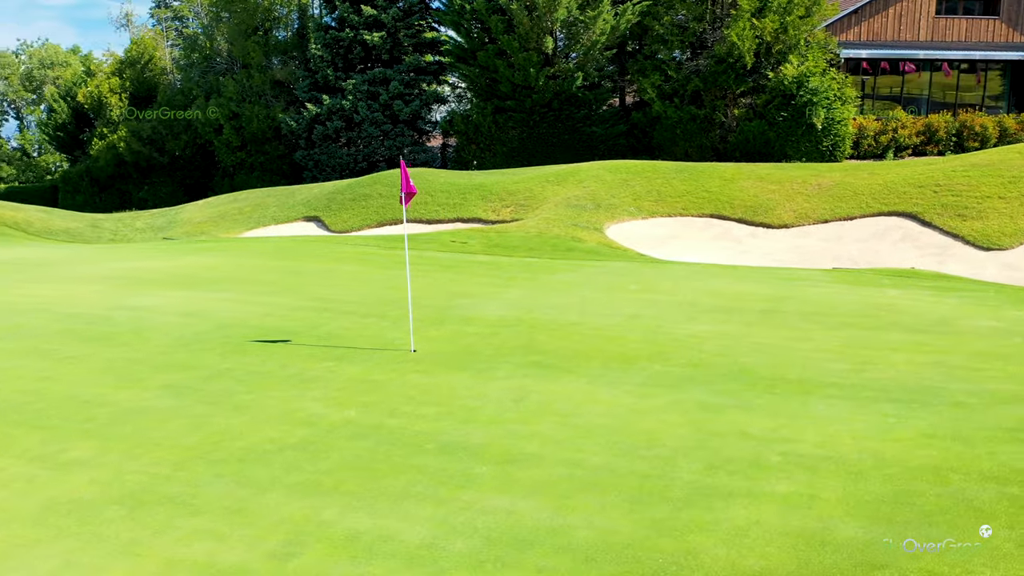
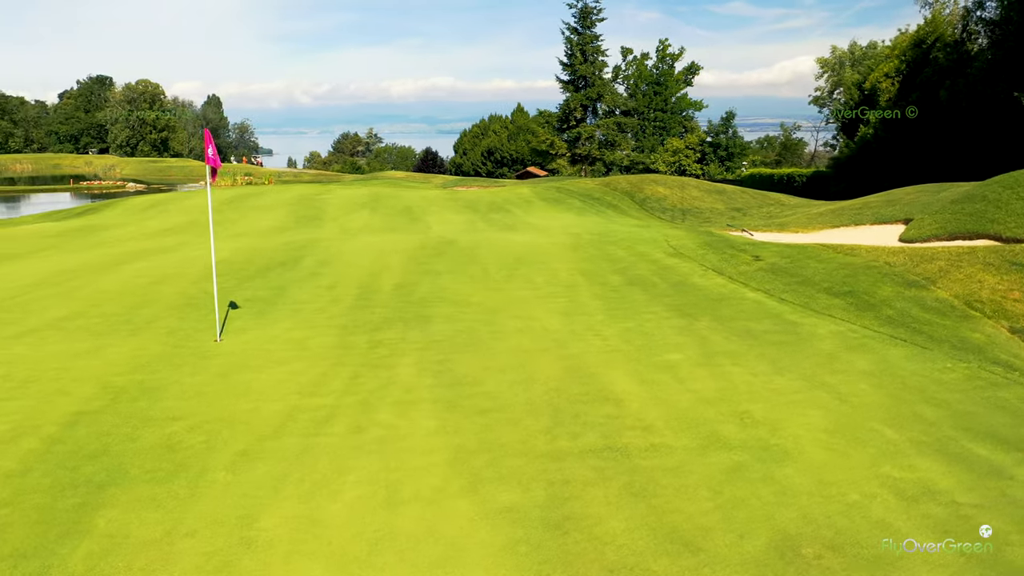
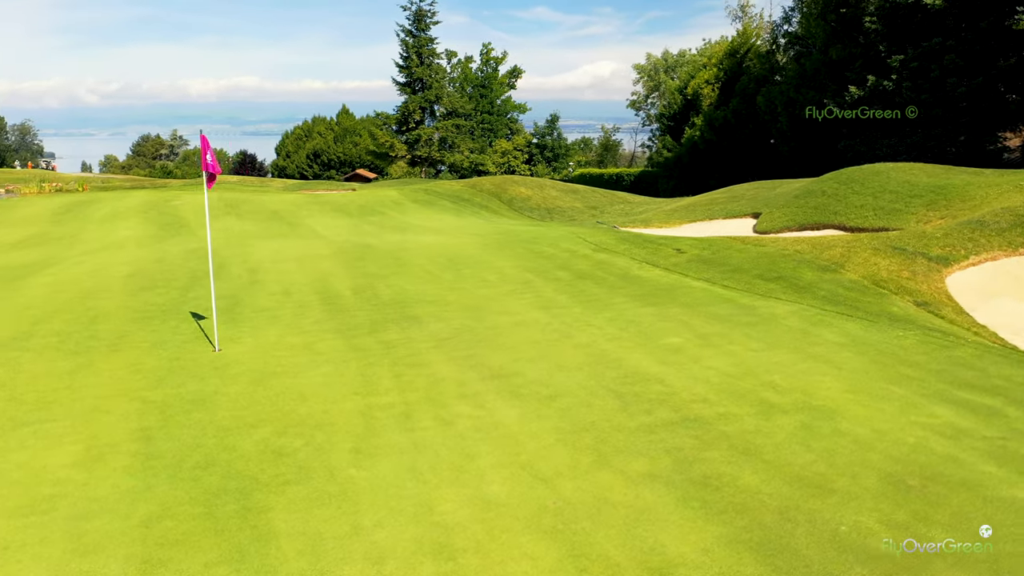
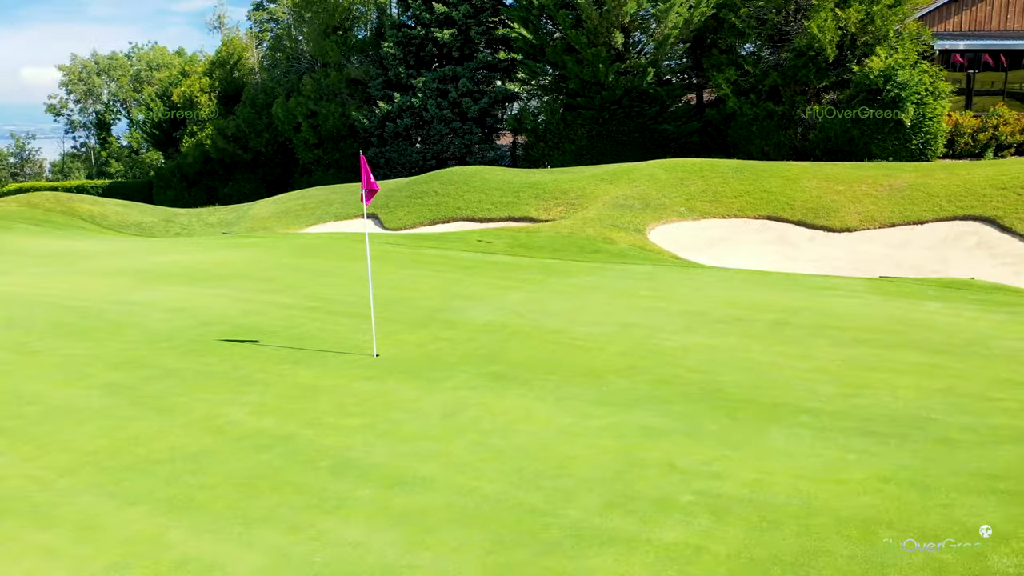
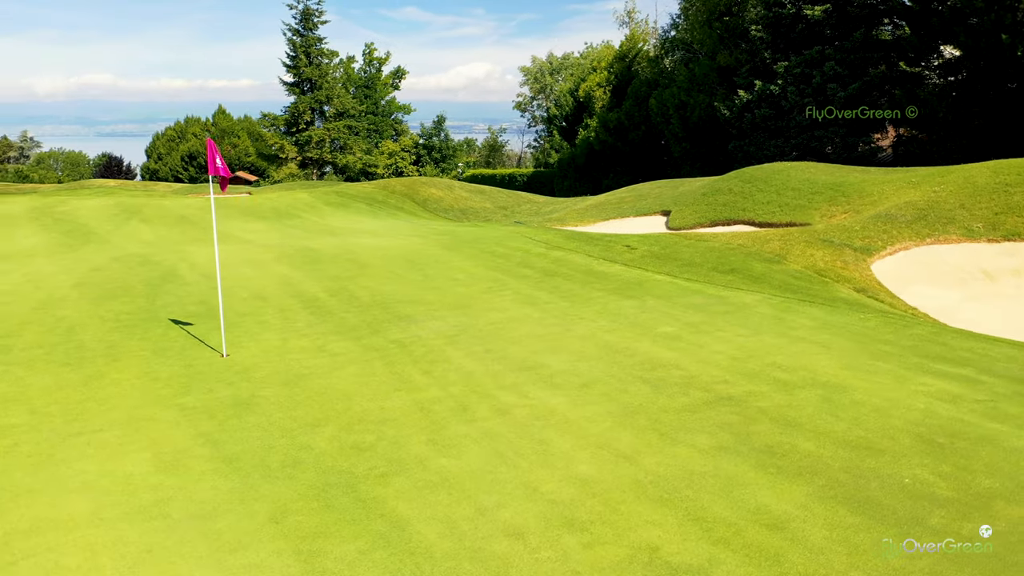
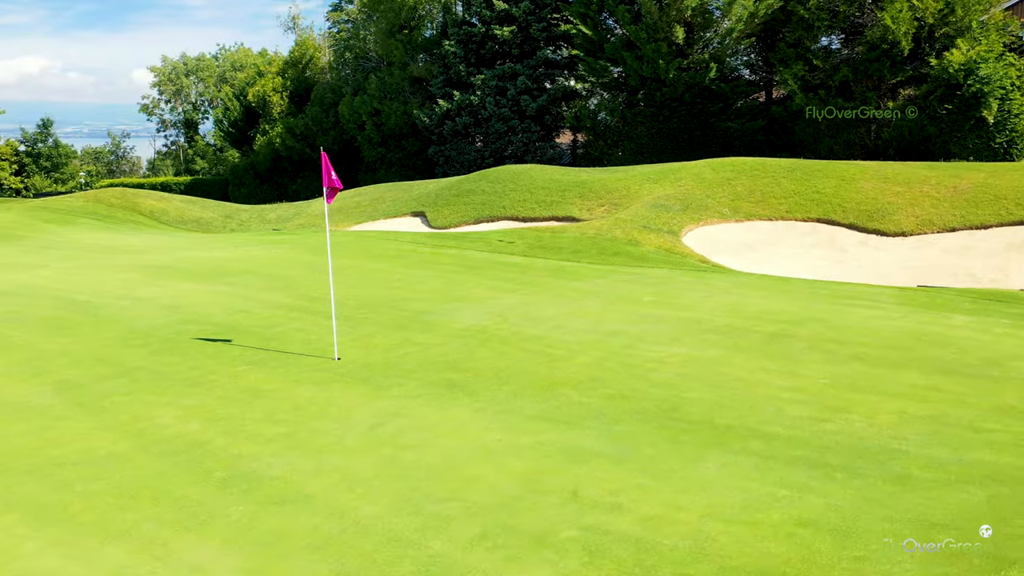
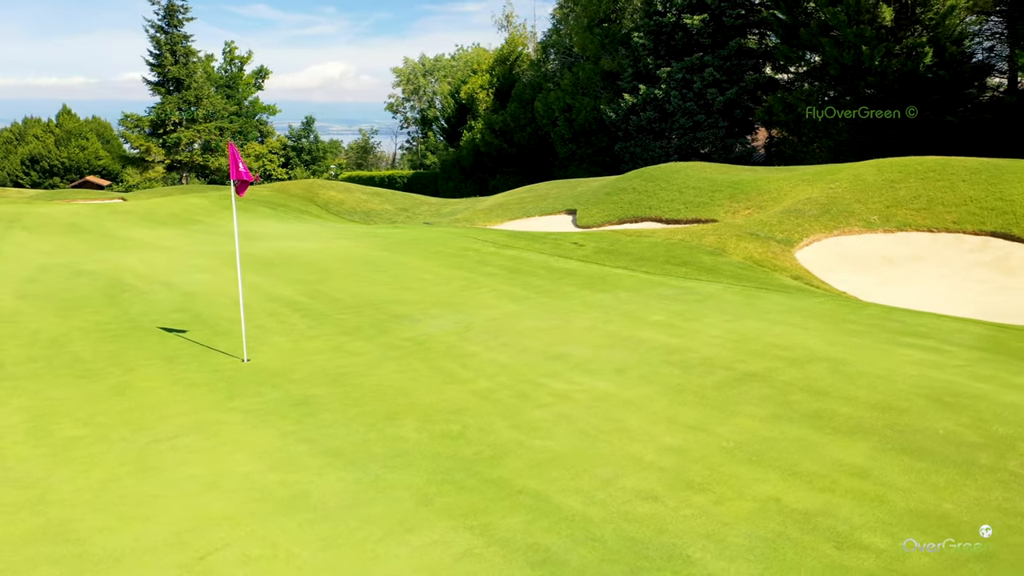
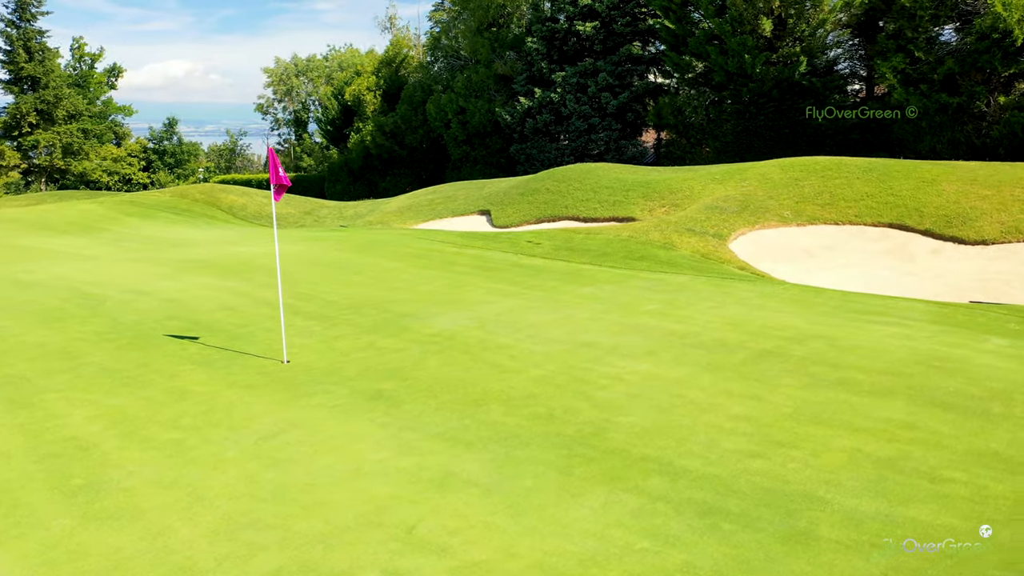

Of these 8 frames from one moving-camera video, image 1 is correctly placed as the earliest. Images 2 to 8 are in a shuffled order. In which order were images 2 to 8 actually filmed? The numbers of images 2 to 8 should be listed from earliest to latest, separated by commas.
4, 6, 8, 7, 5, 3, 2
